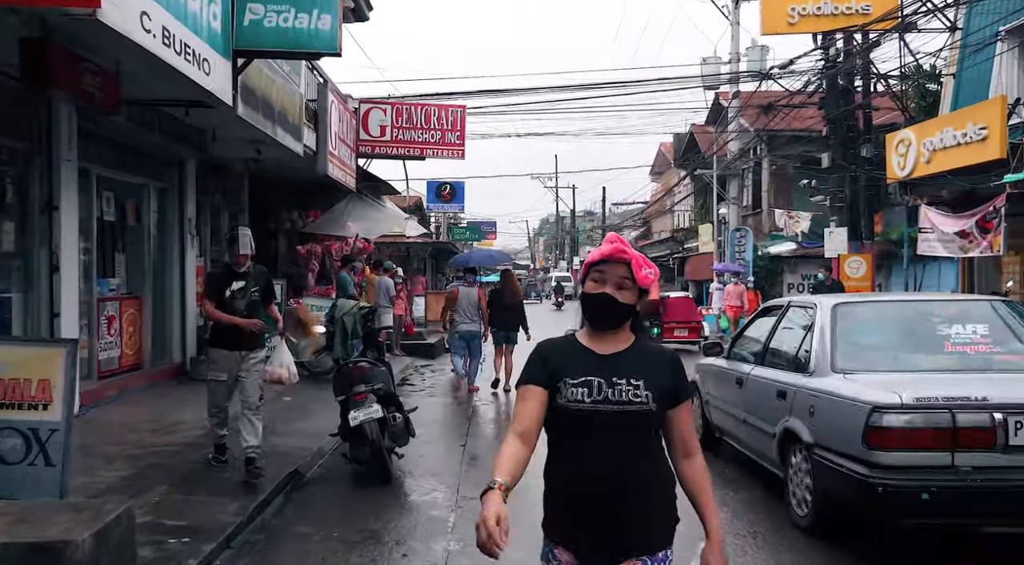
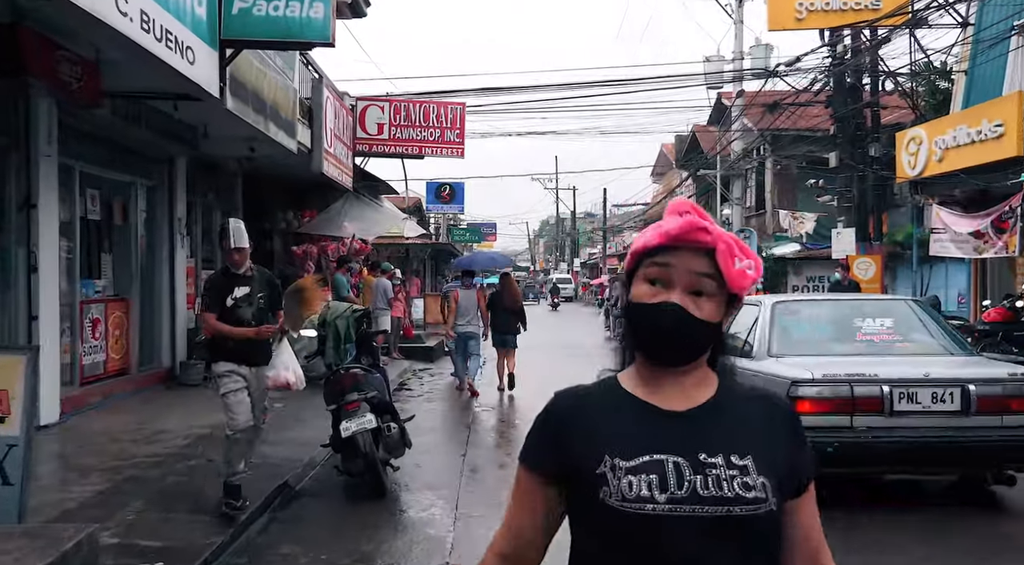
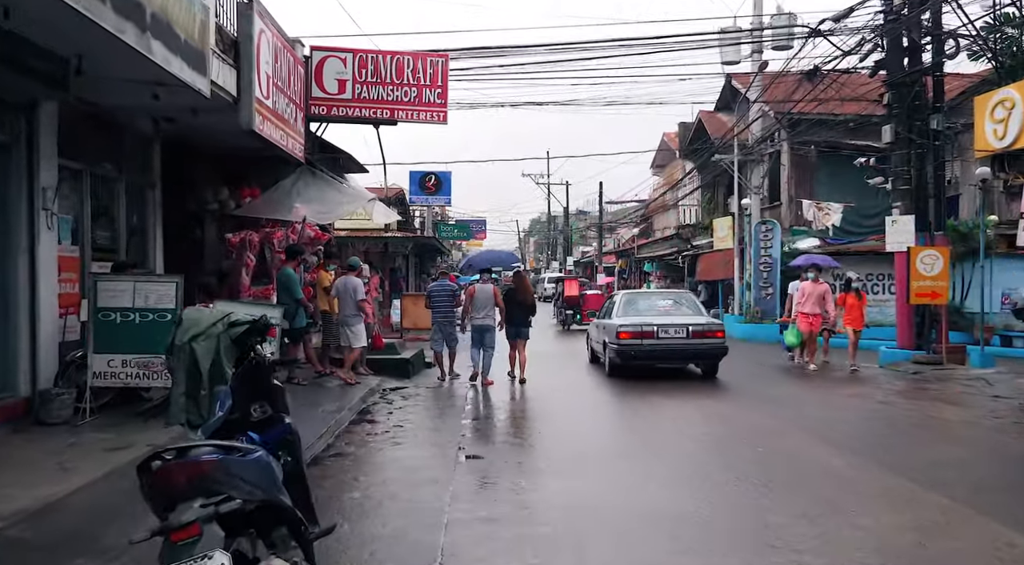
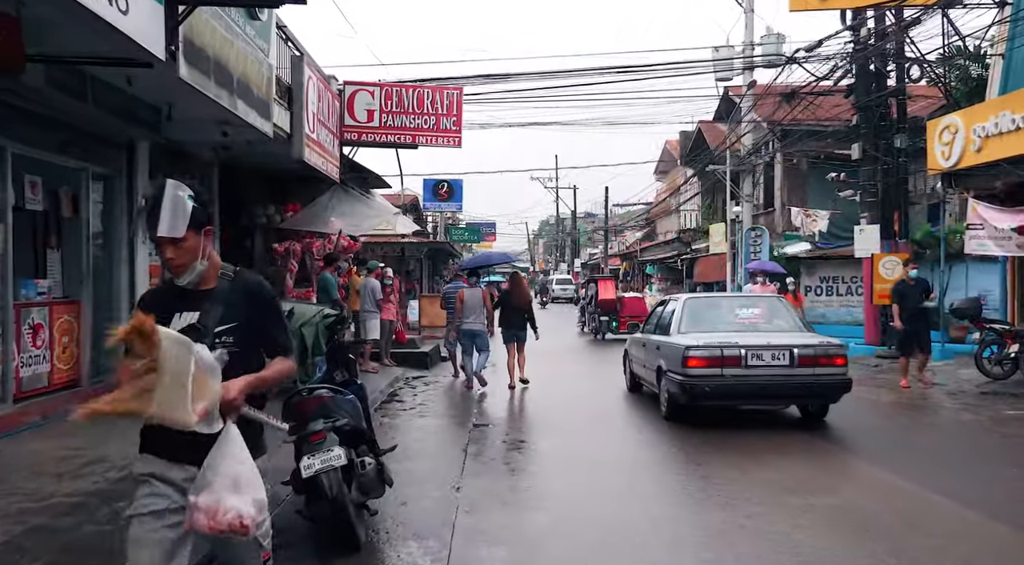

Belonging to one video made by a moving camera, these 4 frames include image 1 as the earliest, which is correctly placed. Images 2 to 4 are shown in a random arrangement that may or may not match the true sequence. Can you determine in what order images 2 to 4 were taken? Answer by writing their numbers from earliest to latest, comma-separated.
2, 4, 3
